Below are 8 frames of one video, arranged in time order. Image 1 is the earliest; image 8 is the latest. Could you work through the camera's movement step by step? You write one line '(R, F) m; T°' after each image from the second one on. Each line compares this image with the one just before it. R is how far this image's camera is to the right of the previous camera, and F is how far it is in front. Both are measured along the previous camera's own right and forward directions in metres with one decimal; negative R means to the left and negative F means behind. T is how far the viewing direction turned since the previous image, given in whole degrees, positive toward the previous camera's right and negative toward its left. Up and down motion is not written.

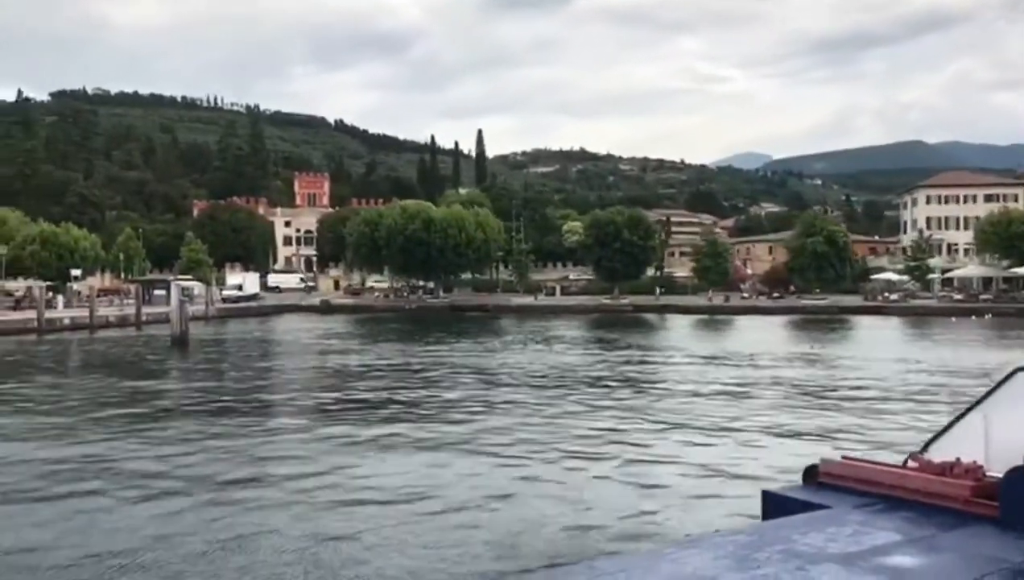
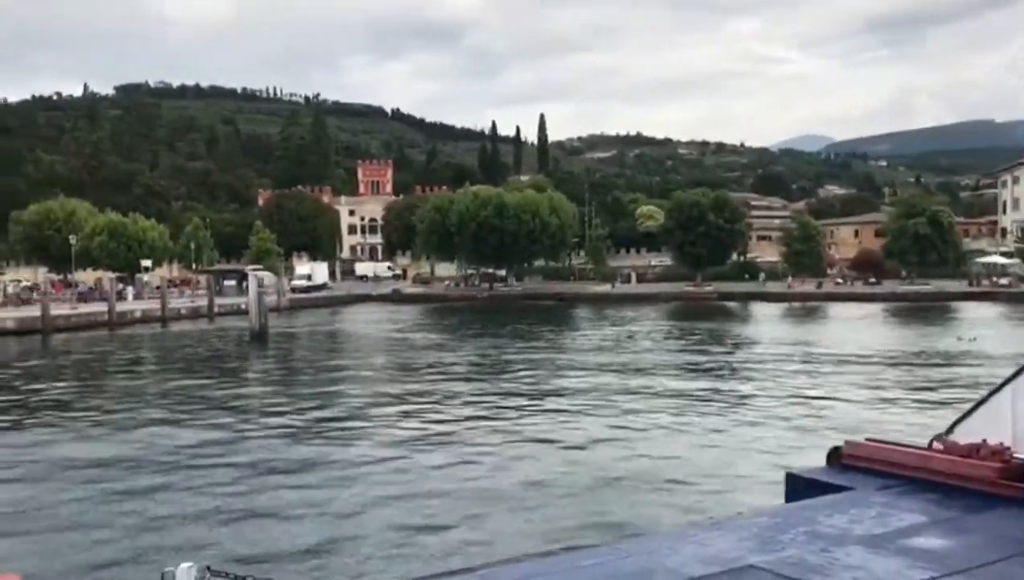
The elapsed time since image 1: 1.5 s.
(-1.5, +2.8) m; -3°
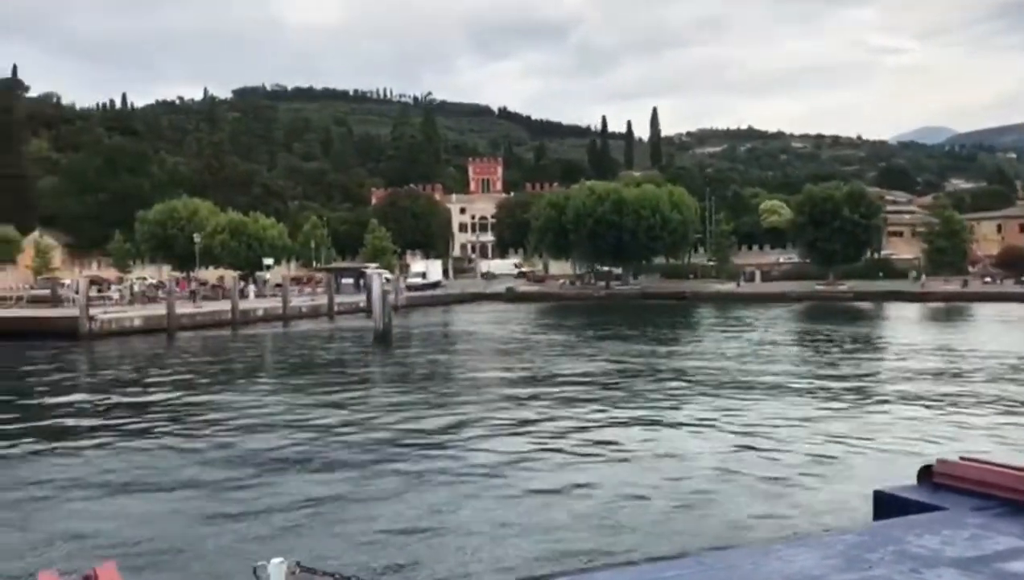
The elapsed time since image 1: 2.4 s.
(-0.9, +1.8) m; -6°
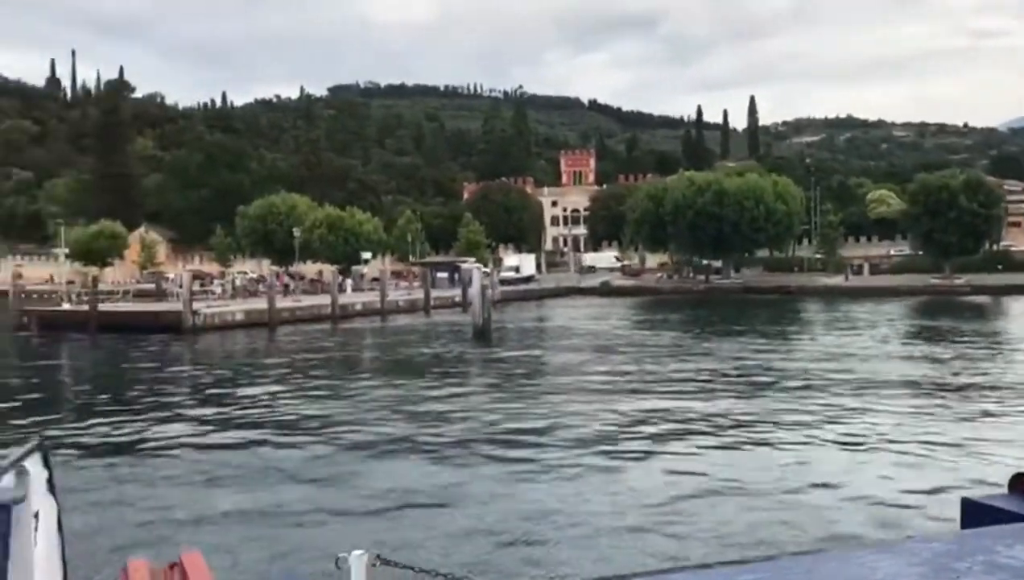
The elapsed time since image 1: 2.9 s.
(-0.5, +1.0) m; -5°
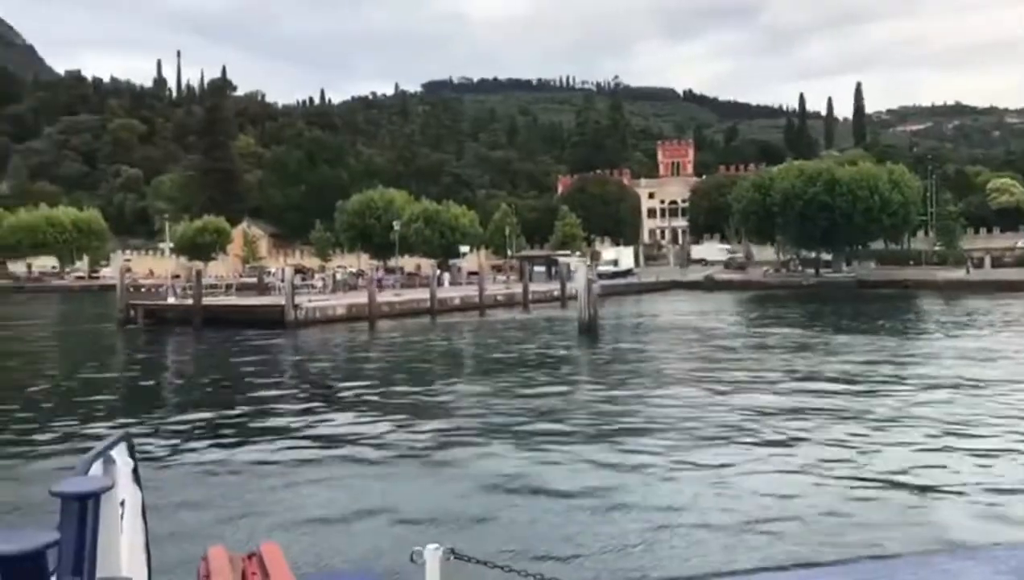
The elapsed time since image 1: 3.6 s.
(-0.5, +1.2) m; -5°
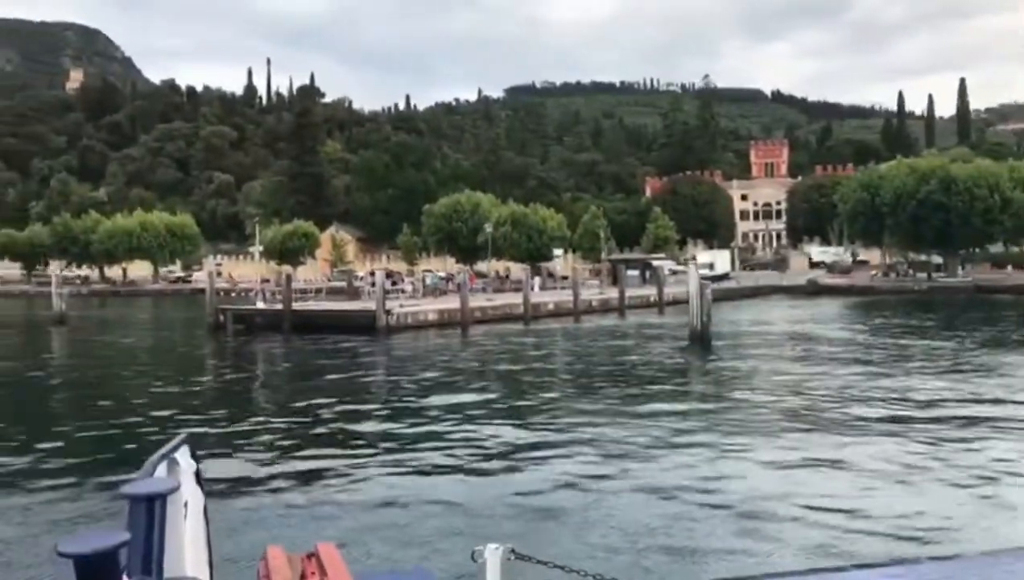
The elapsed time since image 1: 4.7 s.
(-0.7, +2.0) m; -5°
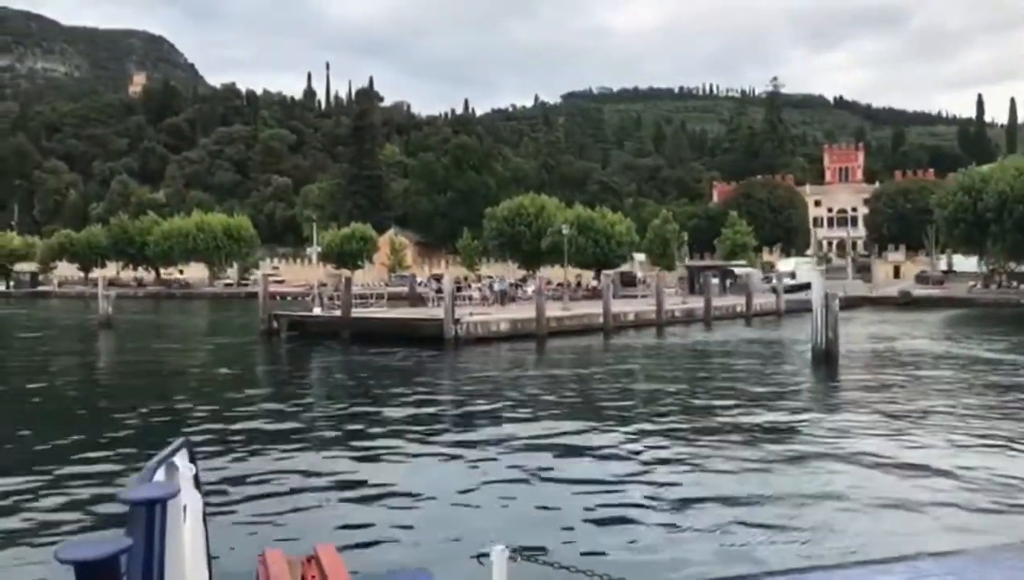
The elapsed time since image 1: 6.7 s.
(-1.0, +3.7) m; -3°
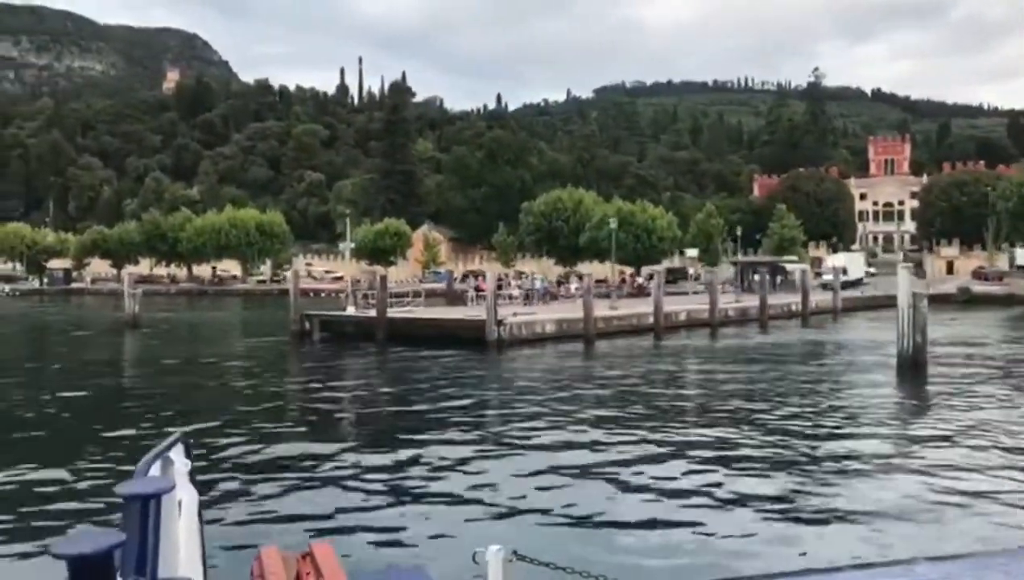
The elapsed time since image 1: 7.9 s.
(-0.5, +2.2) m; -2°
